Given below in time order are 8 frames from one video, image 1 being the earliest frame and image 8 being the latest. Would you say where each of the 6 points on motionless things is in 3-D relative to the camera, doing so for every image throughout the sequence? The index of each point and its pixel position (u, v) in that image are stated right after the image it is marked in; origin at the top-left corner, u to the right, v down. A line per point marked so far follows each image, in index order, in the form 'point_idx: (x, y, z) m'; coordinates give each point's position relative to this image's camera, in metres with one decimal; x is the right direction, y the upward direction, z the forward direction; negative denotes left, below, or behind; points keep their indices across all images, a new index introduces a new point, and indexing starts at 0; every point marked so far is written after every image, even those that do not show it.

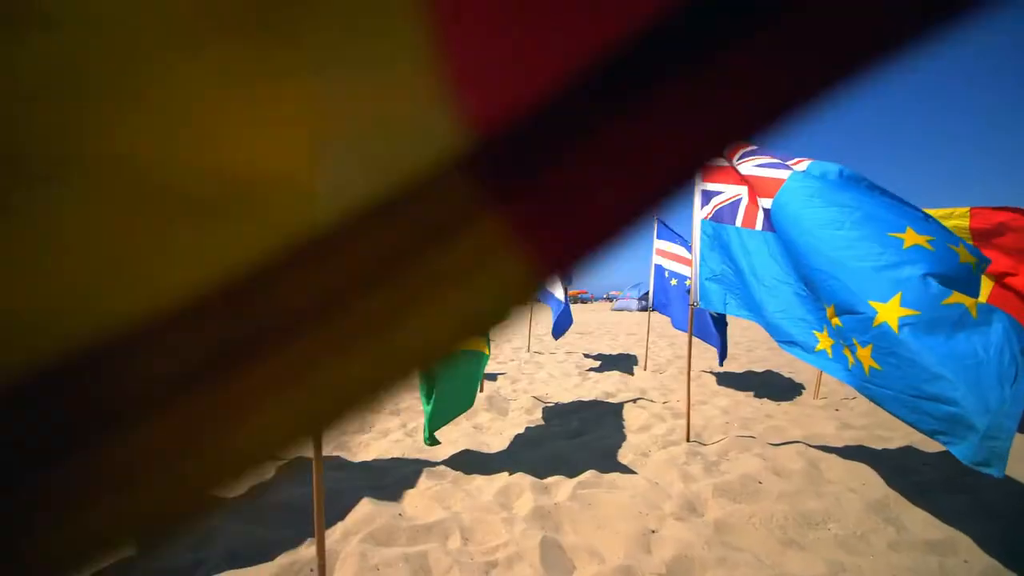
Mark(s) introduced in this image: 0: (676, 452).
0: (+1.3, -1.3, +3.4) m
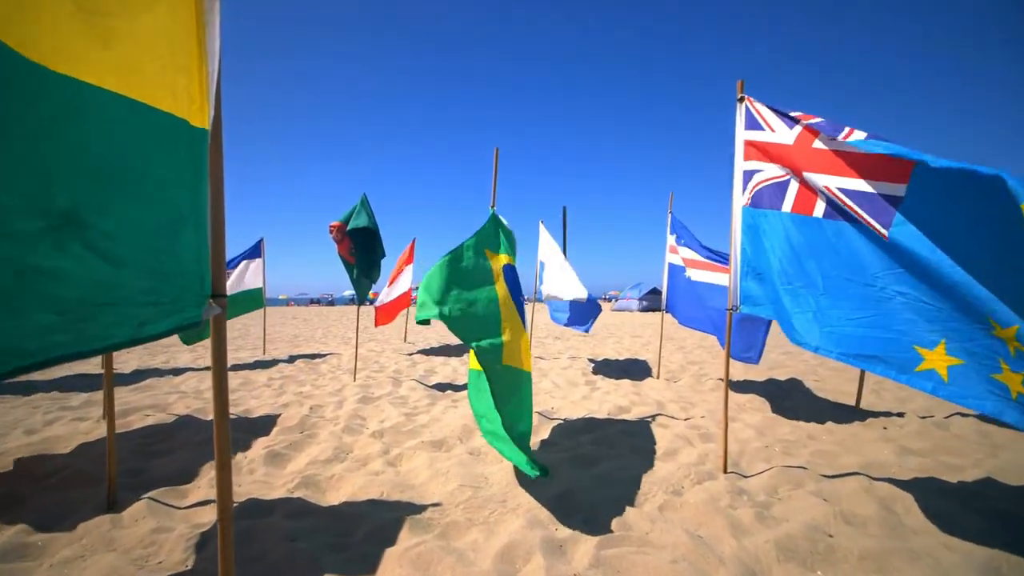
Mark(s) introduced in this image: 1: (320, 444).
0: (+1.3, -1.4, +2.8) m
1: (-1.7, -1.4, +3.6) m
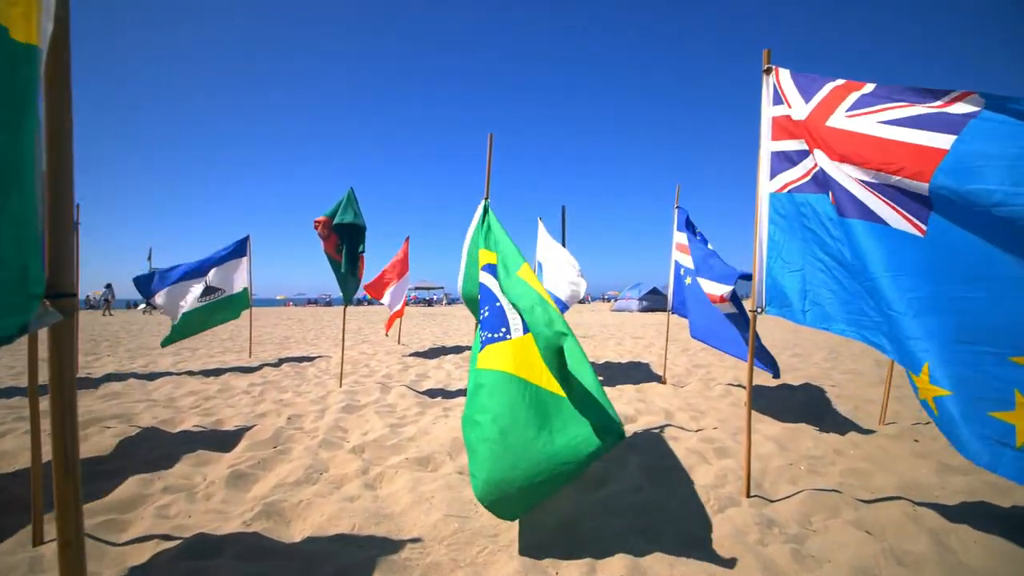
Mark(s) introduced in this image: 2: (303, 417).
0: (+1.3, -1.3, +2.4) m
1: (-1.7, -1.4, +3.3) m
2: (-2.2, -1.3, +4.4) m
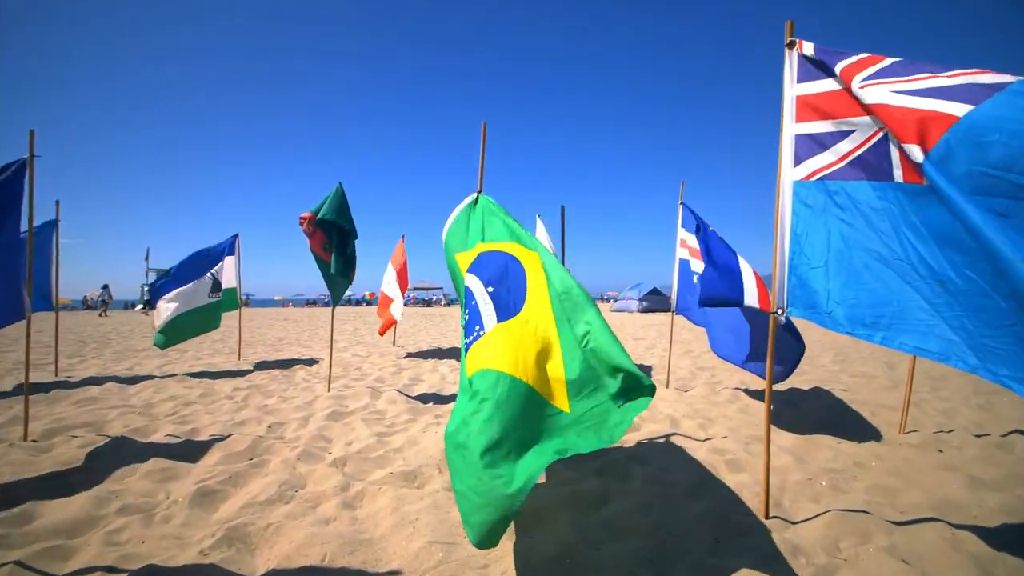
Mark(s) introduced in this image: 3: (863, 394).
0: (+1.3, -1.3, +2.2) m
1: (-1.7, -1.3, +3.0) m
2: (-2.2, -1.3, +4.1) m
3: (+4.6, -1.4, +5.6) m
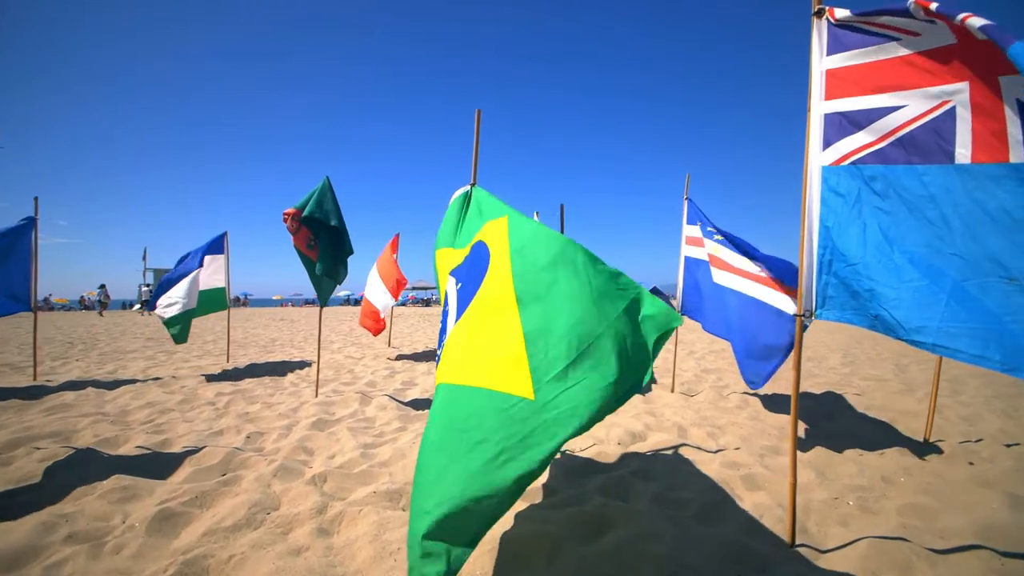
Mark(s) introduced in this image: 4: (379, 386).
0: (+1.2, -1.3, +1.9) m
1: (-1.8, -1.3, +2.7) m
2: (-2.3, -1.3, +3.9) m
3: (+4.6, -1.4, +5.3) m
4: (-1.8, -1.3, +5.8) m
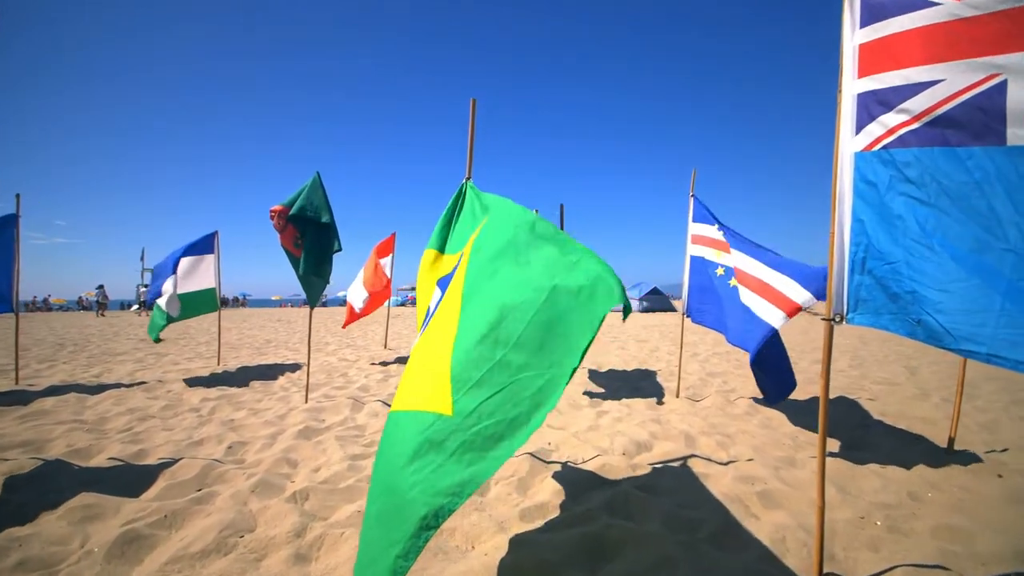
0: (+1.2, -1.3, +1.7) m
1: (-1.8, -1.4, +2.5) m
2: (-2.3, -1.3, +3.6) m
3: (+4.6, -1.4, +5.1) m
4: (-1.8, -1.4, +5.6) m
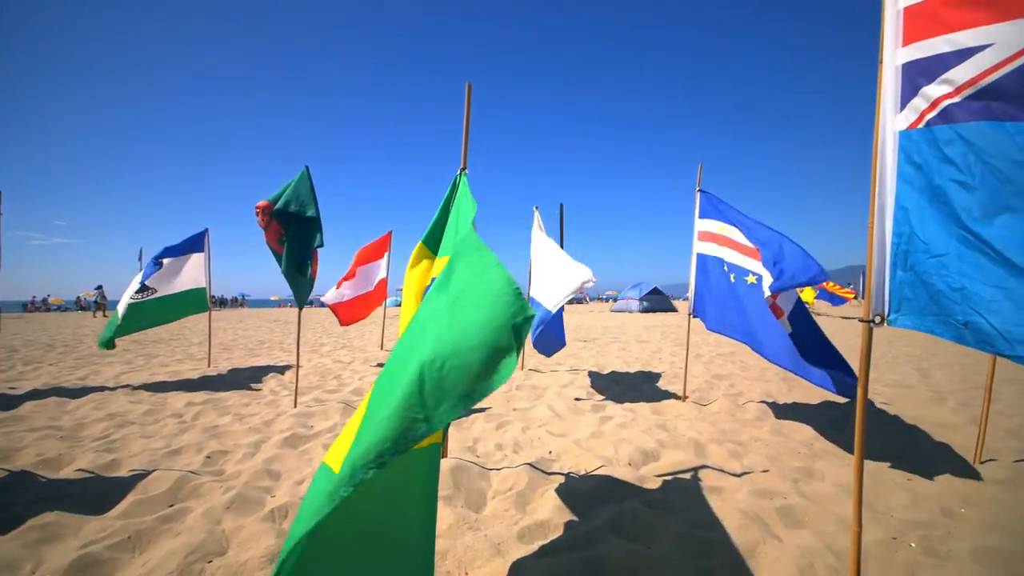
0: (+1.2, -1.3, +1.4) m
1: (-1.8, -1.3, +2.3) m
2: (-2.3, -1.3, +3.4) m
3: (+4.6, -1.4, +4.9) m
4: (-1.8, -1.3, +5.3) m
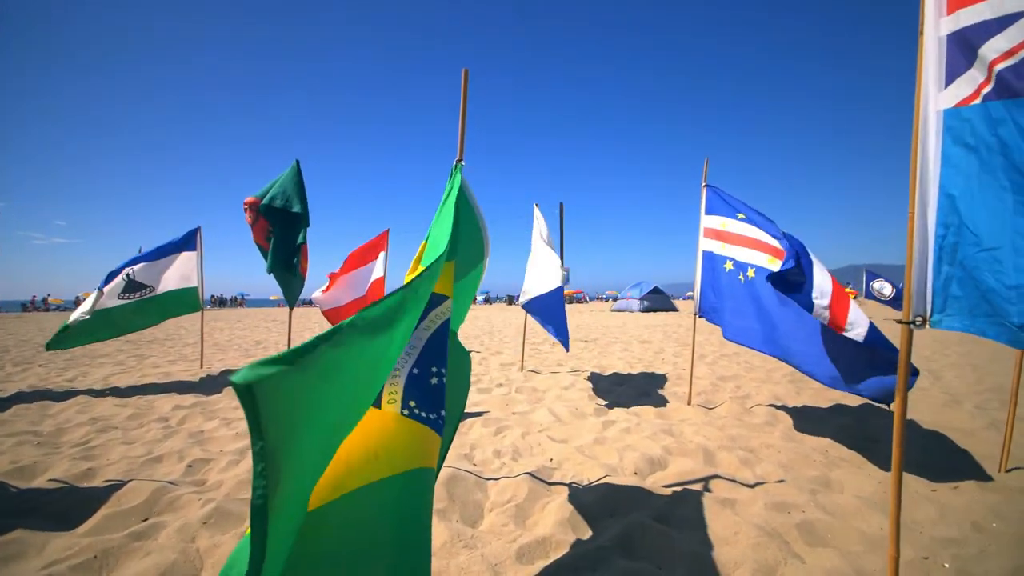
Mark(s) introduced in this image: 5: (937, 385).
0: (+1.2, -1.3, +1.3) m
1: (-1.8, -1.3, +2.1) m
2: (-2.3, -1.3, +3.2) m
3: (+4.6, -1.4, +4.7) m
4: (-1.9, -1.3, +5.2) m
5: (+5.9, -1.3, +5.9) m
